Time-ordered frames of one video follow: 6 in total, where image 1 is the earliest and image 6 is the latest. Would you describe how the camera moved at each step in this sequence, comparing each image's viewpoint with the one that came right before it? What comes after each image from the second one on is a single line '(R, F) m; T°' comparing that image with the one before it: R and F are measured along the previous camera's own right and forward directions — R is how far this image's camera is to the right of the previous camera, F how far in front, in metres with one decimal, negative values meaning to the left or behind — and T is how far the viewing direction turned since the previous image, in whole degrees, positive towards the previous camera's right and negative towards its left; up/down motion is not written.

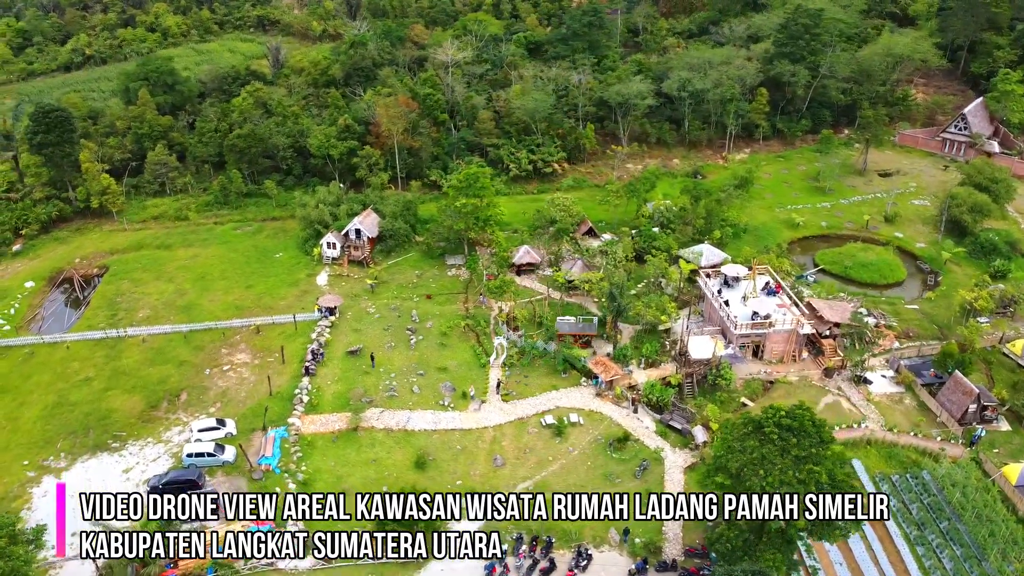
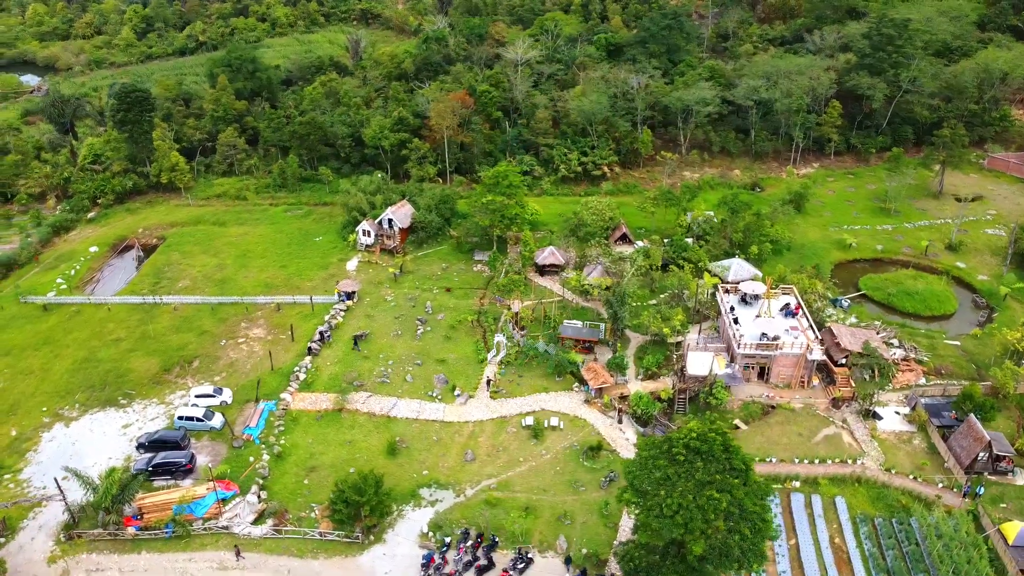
(+6.1, +0.3) m; -9°
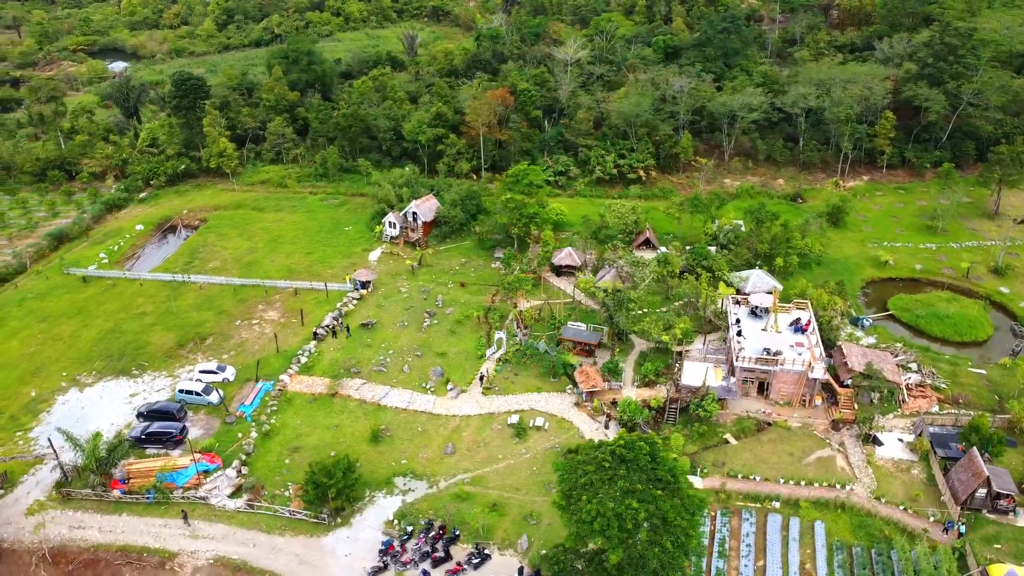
(+4.4, +0.1) m; -6°
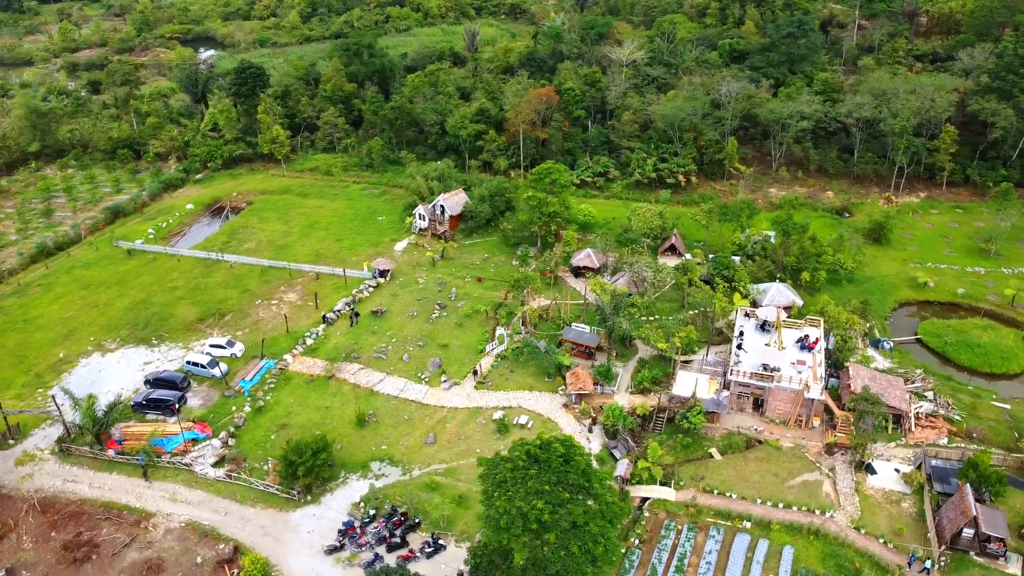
(+4.8, +0.2) m; -7°
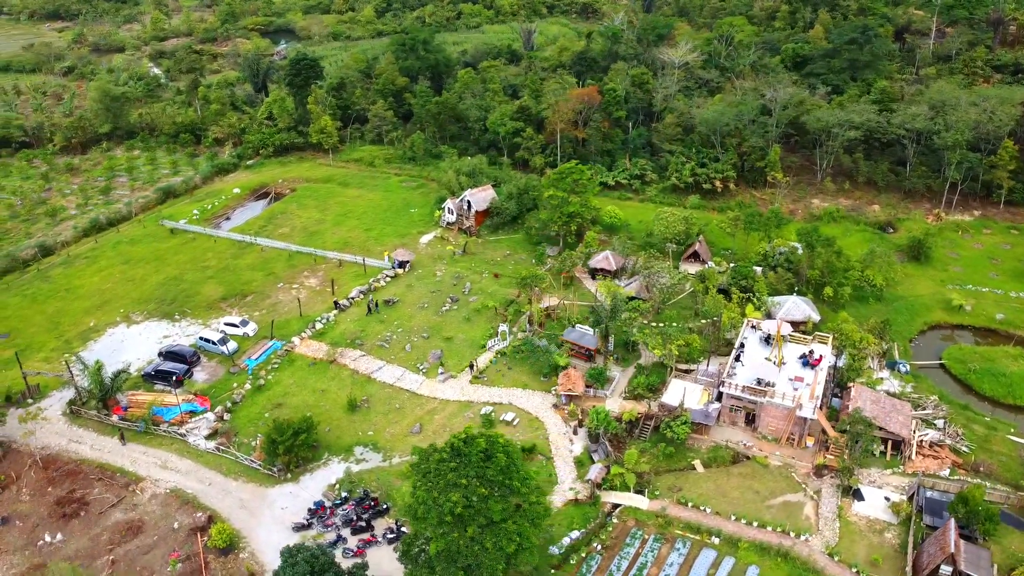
(+4.4, +0.1) m; -6°
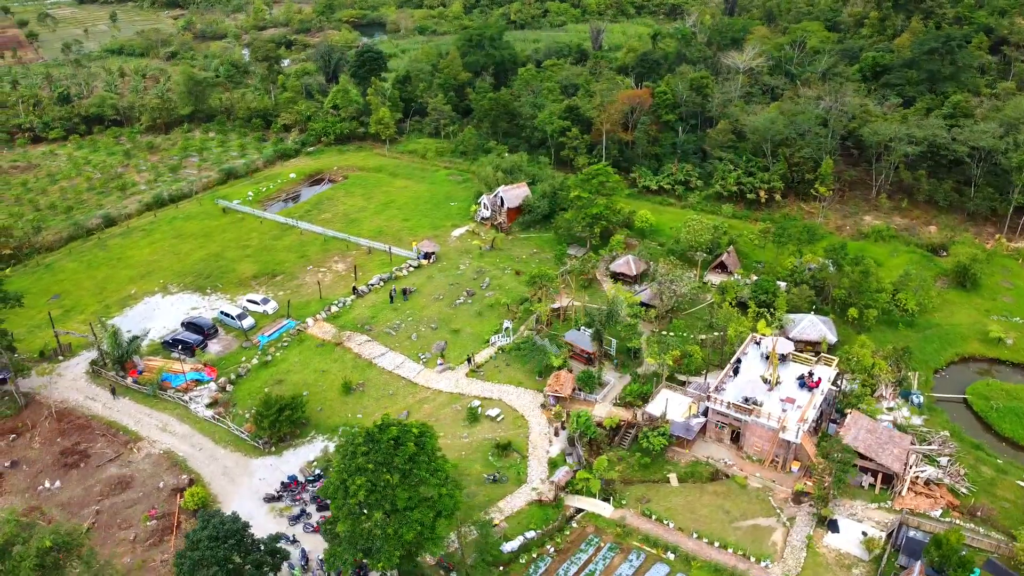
(+5.3, +0.2) m; -7°
